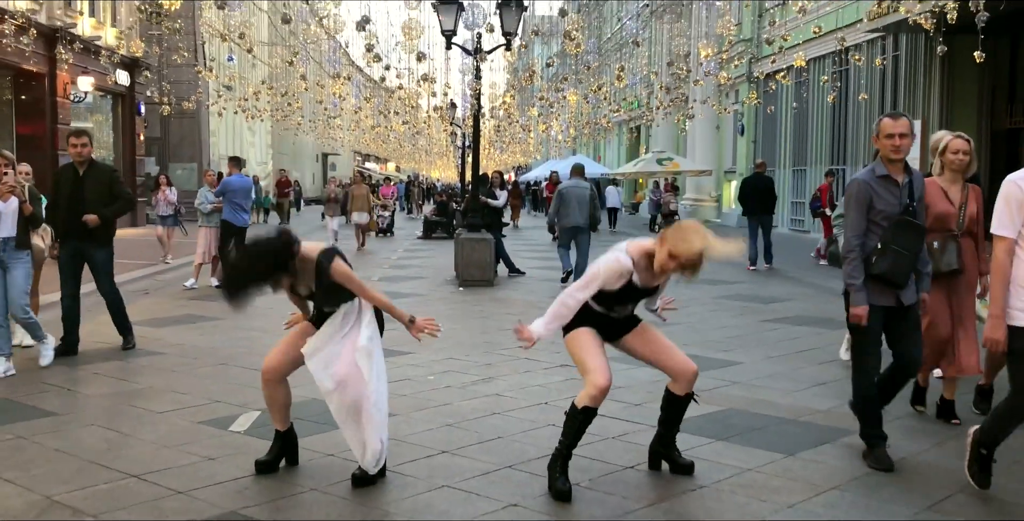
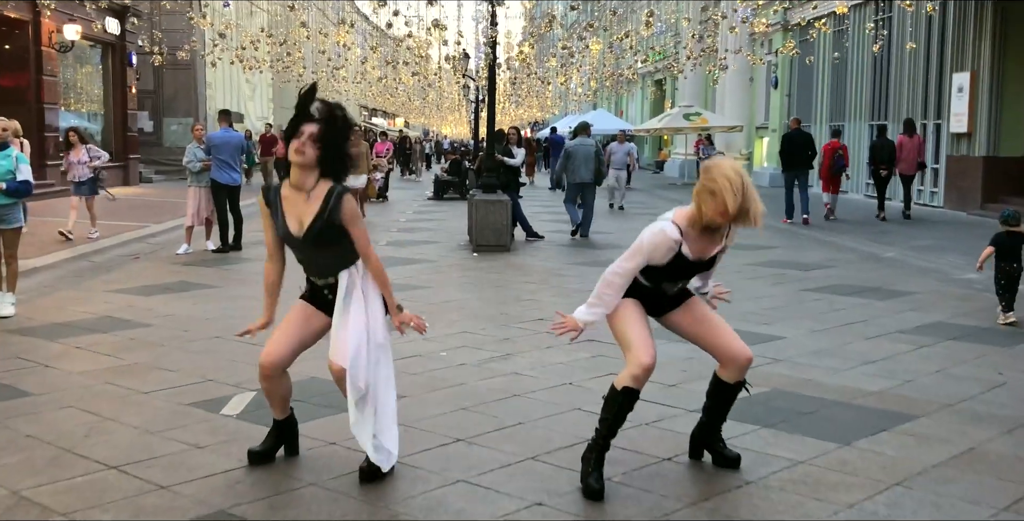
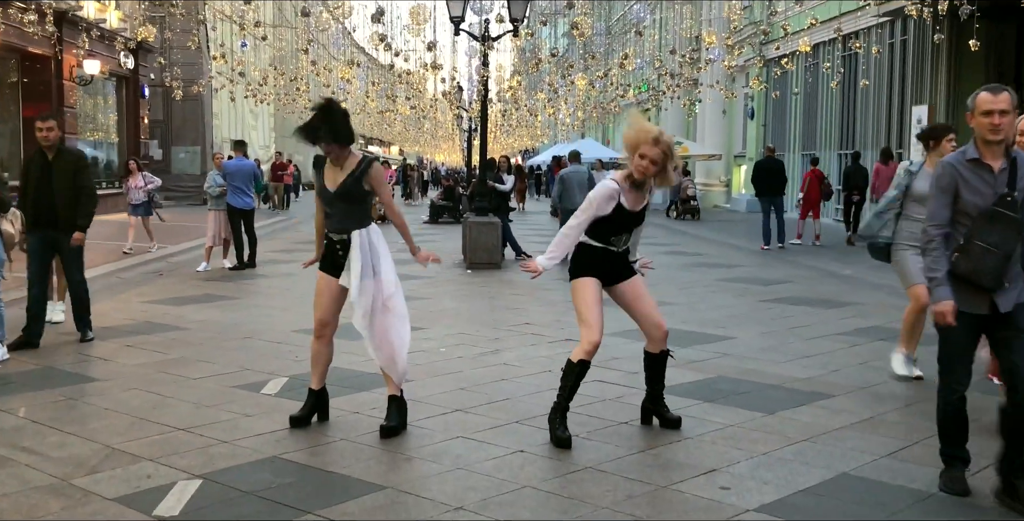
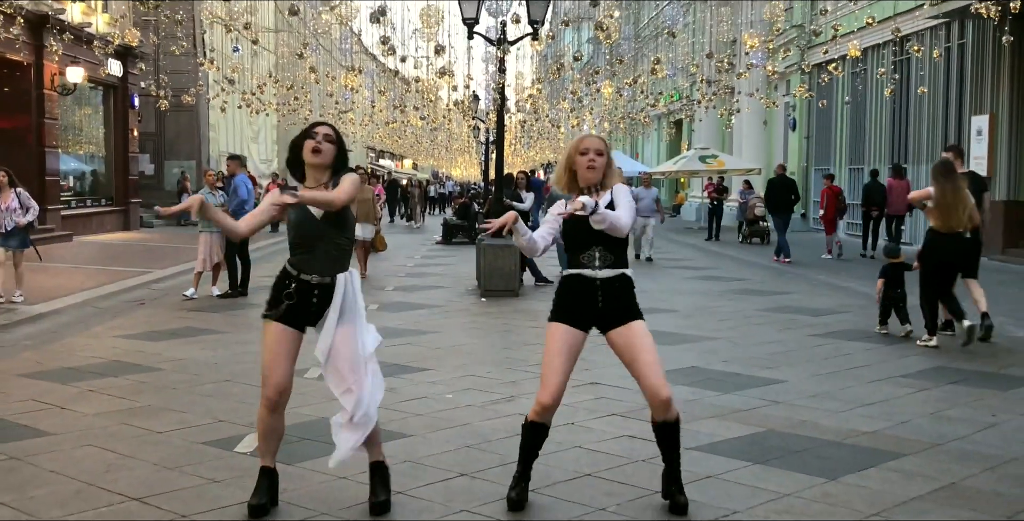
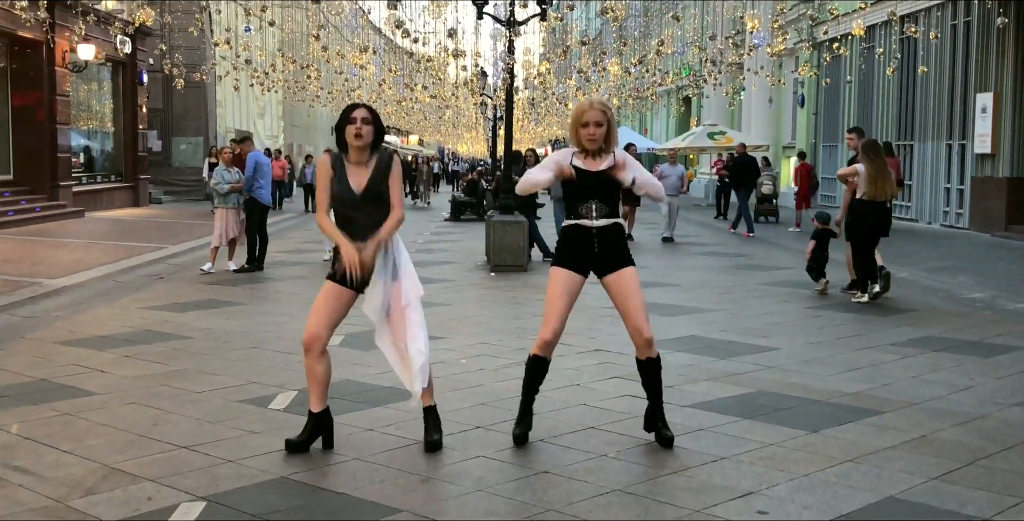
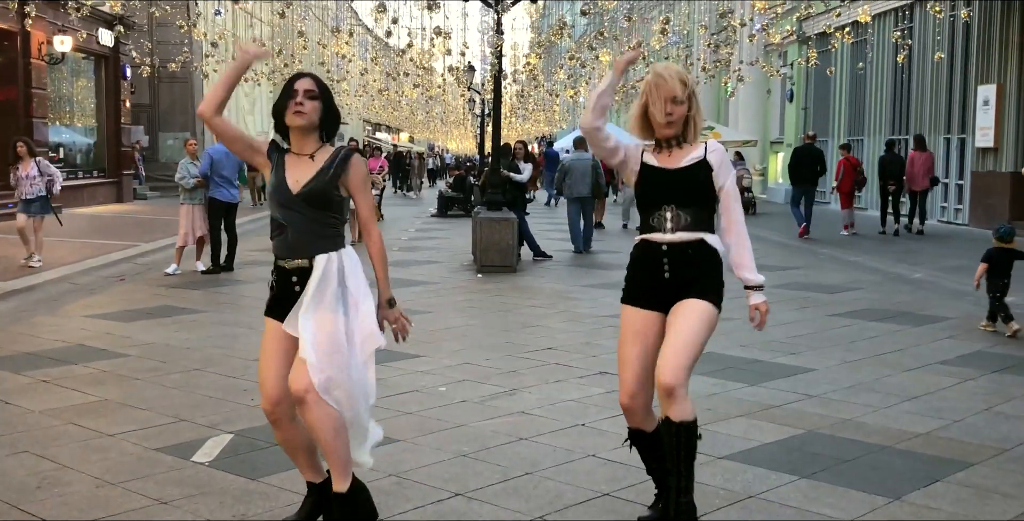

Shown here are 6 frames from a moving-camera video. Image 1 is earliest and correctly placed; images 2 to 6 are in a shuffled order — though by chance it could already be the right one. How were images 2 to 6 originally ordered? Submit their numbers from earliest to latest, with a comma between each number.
3, 2, 6, 4, 5
